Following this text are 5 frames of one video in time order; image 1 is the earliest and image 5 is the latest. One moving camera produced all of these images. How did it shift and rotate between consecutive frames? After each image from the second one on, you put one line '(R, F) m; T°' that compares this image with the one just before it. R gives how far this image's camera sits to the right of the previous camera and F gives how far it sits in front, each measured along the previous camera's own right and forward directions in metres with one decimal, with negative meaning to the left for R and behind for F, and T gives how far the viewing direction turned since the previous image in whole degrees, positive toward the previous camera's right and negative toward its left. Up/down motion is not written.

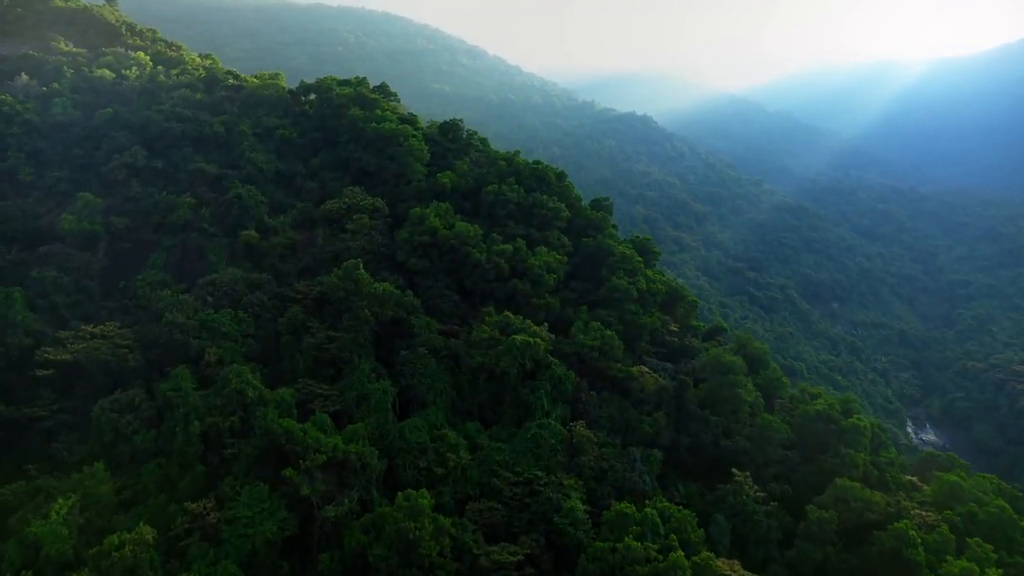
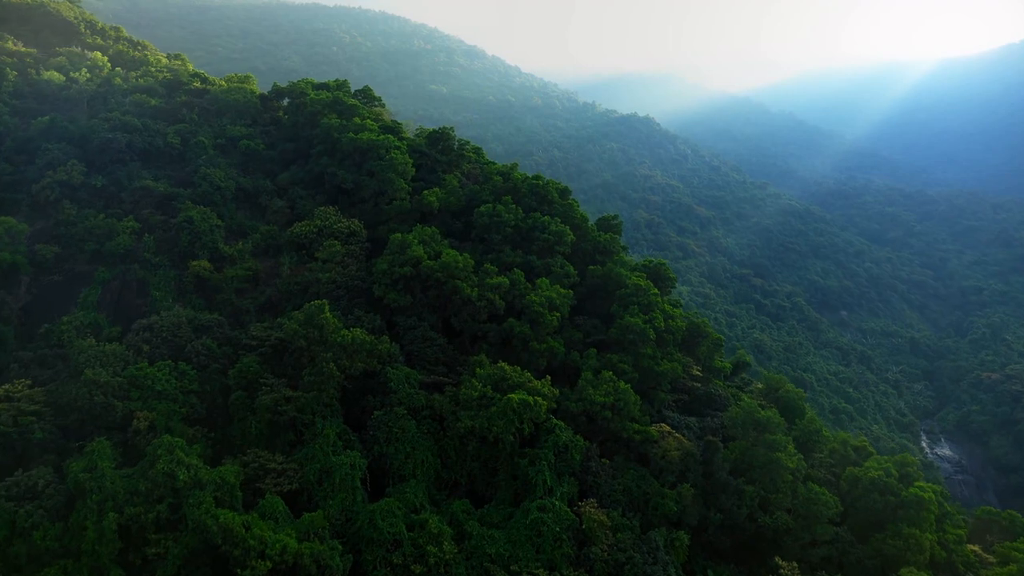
(+0.1, +3.0) m; 0°
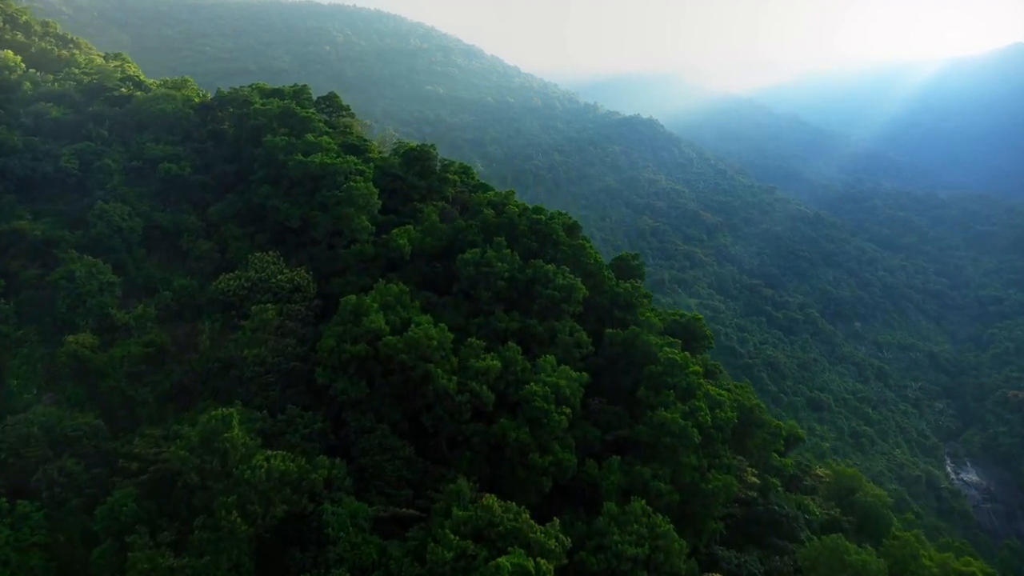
(+0.1, +4.7) m; 0°
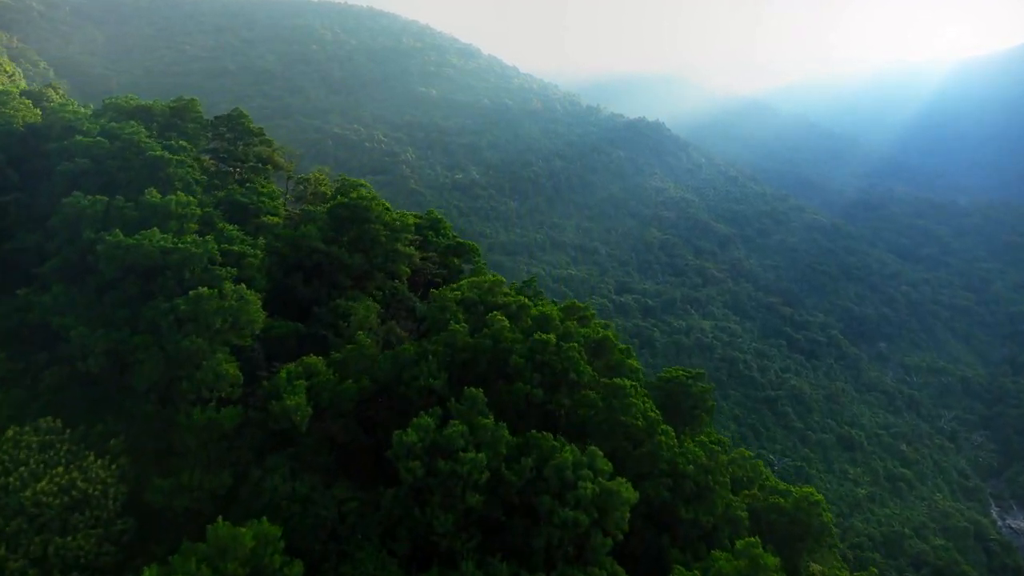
(+0.2, +7.3) m; 0°
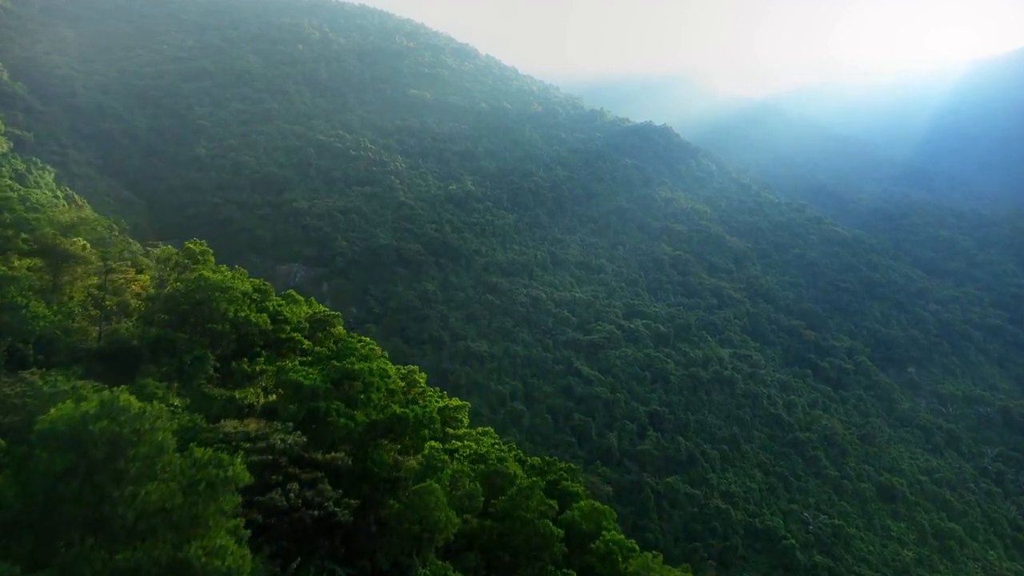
(+0.2, +7.5) m; 0°
